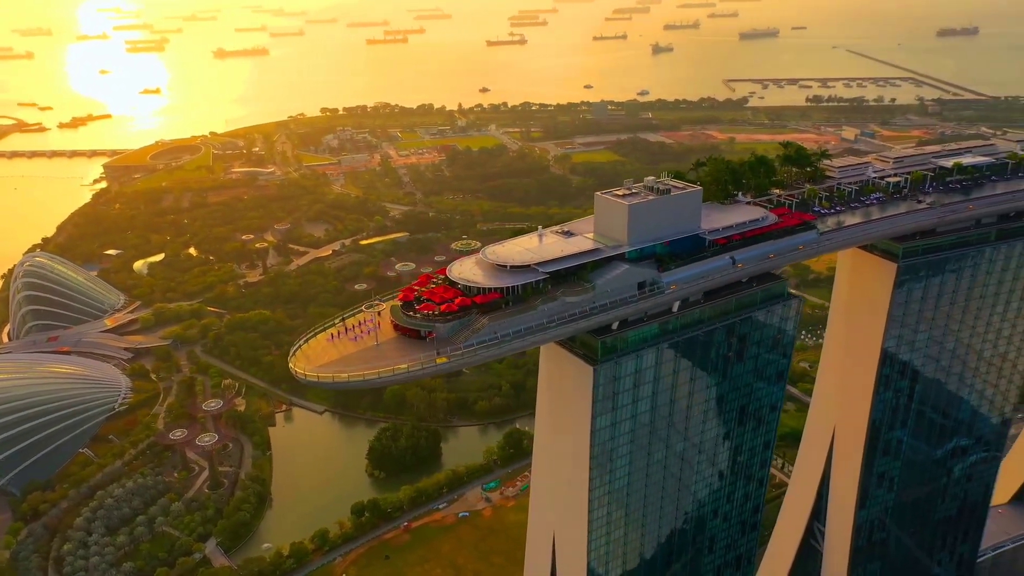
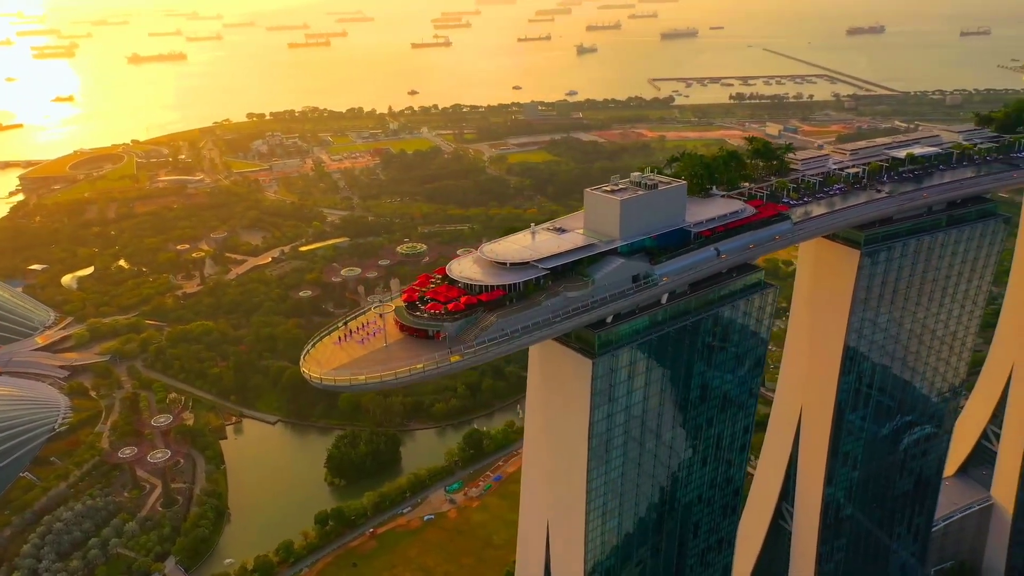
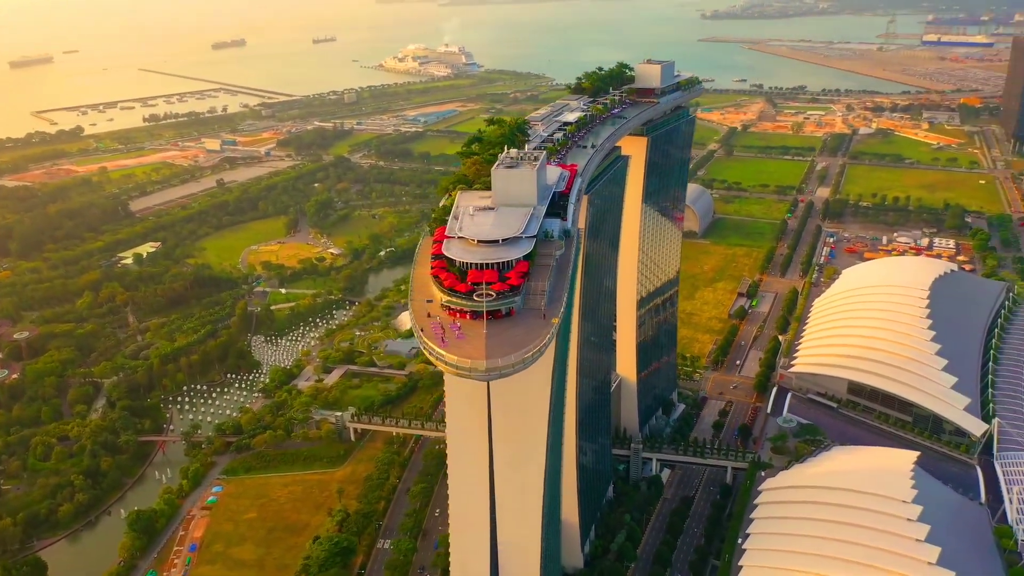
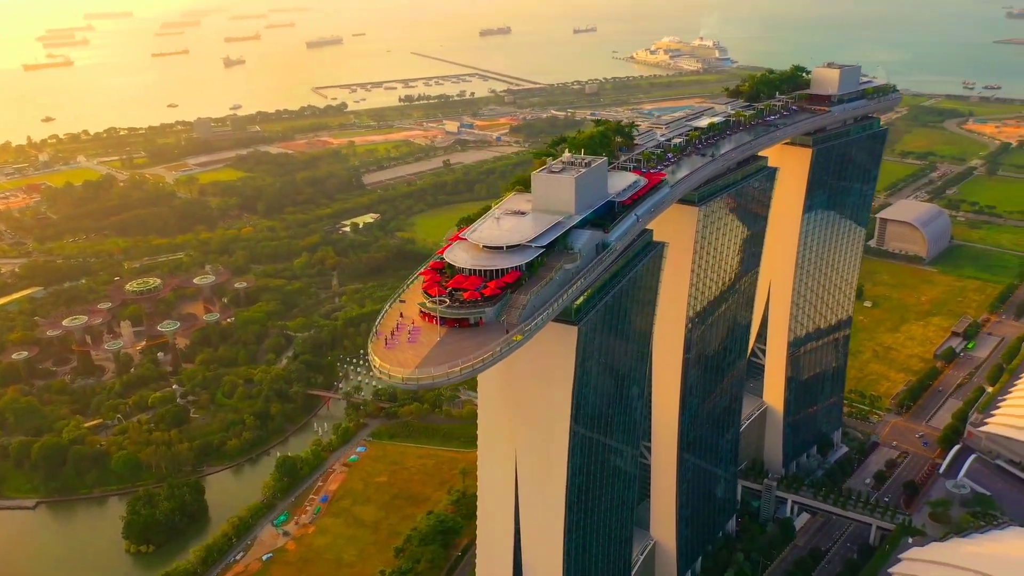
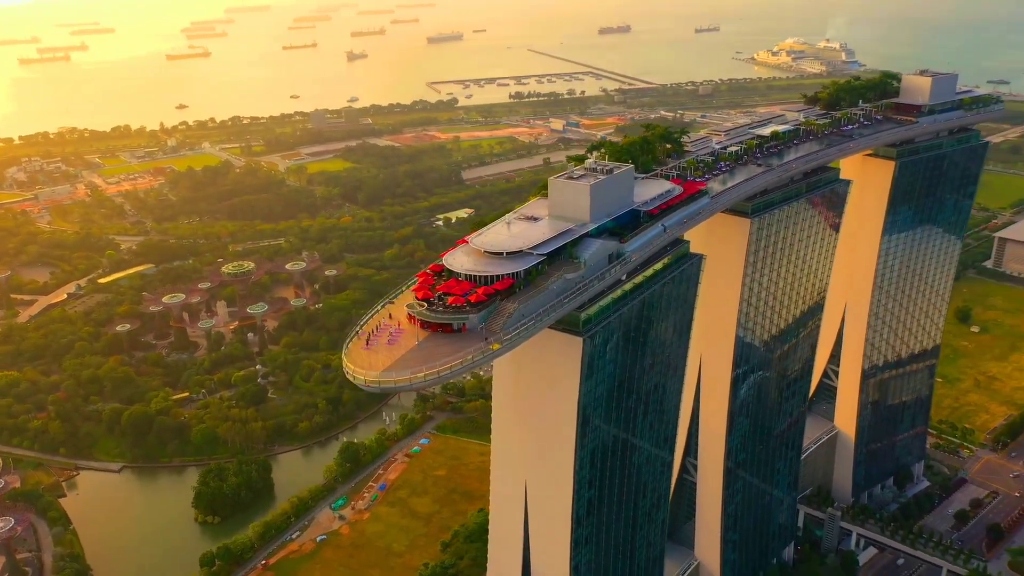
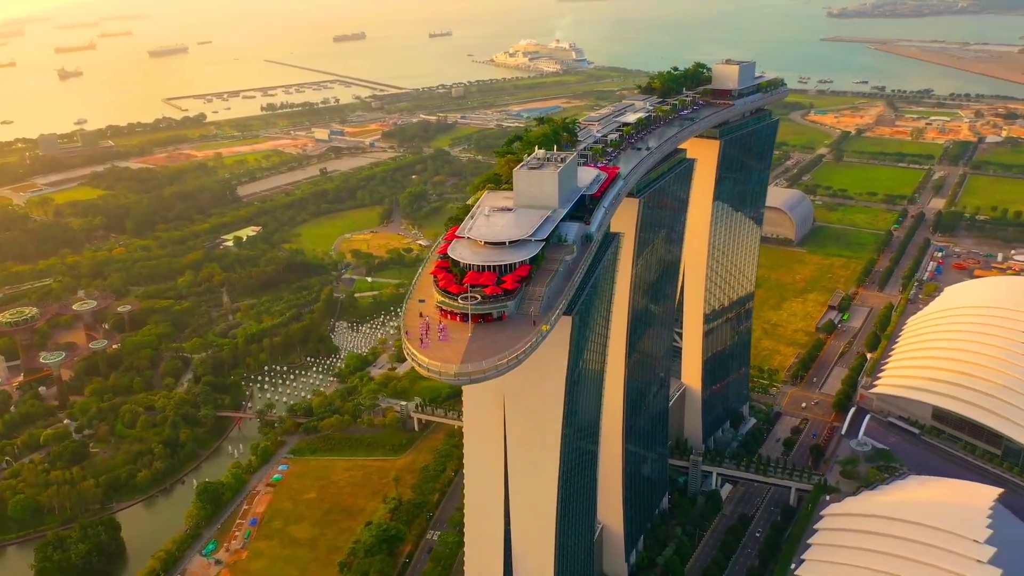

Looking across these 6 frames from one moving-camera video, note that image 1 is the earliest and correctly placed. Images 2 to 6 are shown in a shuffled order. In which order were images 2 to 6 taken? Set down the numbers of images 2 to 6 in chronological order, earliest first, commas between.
2, 5, 4, 6, 3
